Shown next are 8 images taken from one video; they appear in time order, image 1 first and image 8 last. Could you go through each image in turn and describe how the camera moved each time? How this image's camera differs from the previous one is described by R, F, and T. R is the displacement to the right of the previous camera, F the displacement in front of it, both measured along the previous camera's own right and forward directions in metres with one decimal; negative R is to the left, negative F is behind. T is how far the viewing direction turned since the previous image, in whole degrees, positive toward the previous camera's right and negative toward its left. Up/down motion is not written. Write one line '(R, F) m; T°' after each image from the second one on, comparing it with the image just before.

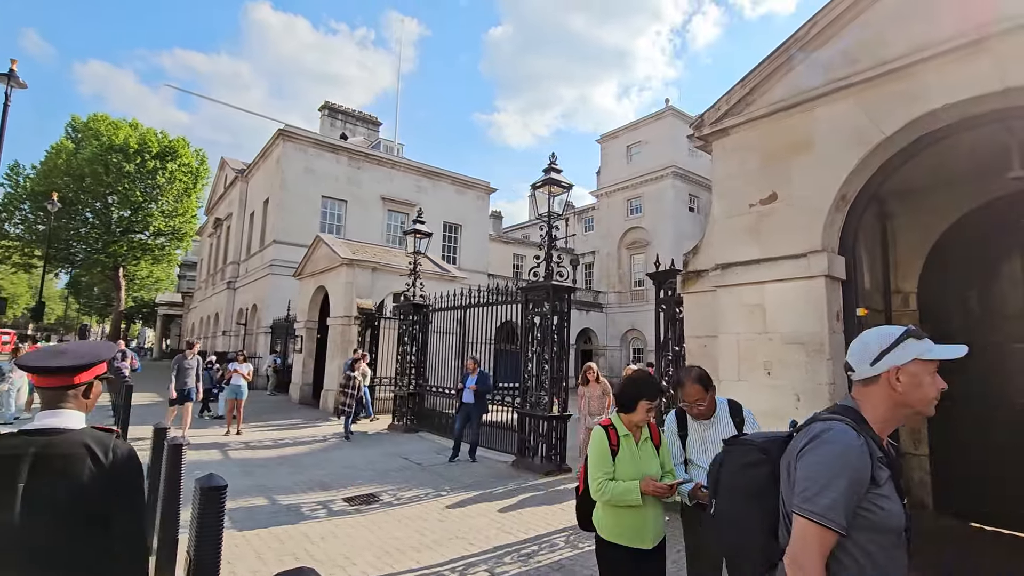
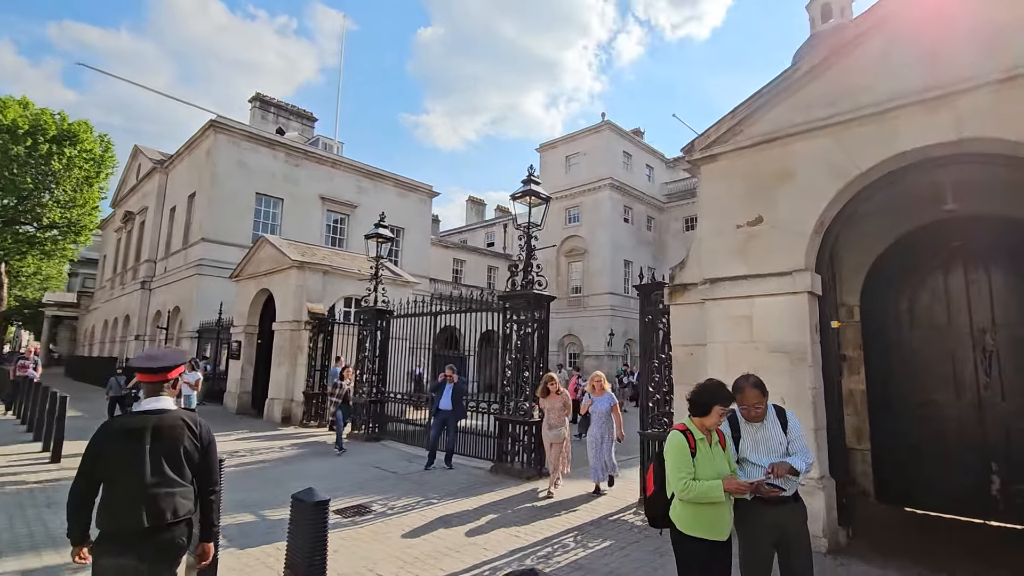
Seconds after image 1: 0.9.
(-0.9, -0.1) m; +8°
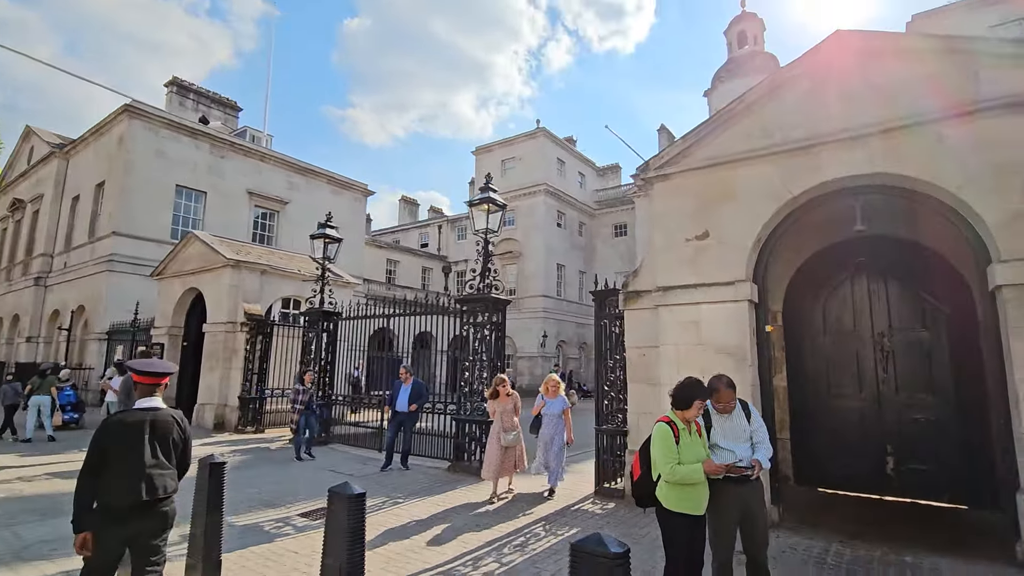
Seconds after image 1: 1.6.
(-0.5, -0.3) m; +8°
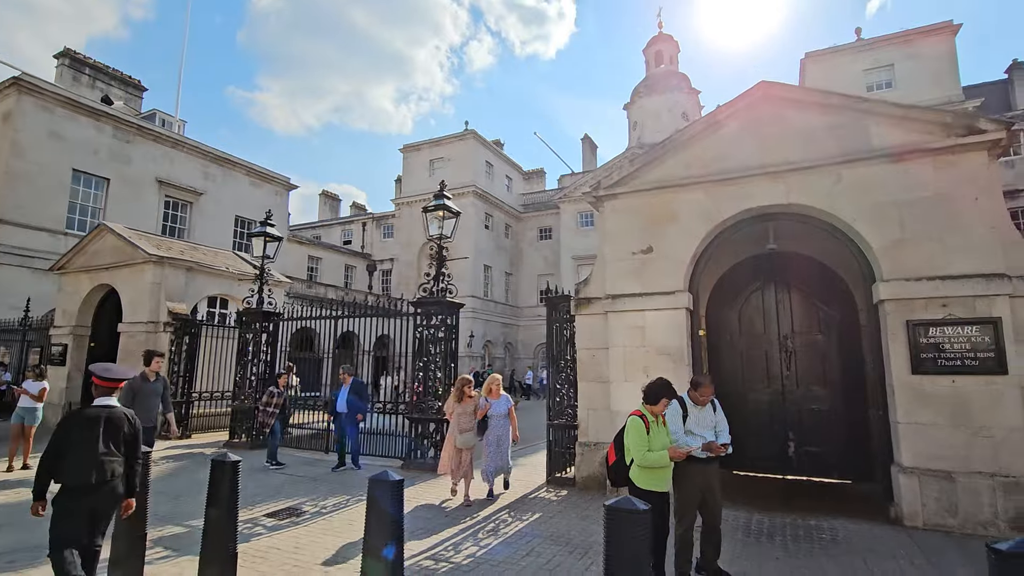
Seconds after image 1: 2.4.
(-0.6, -0.4) m; +9°
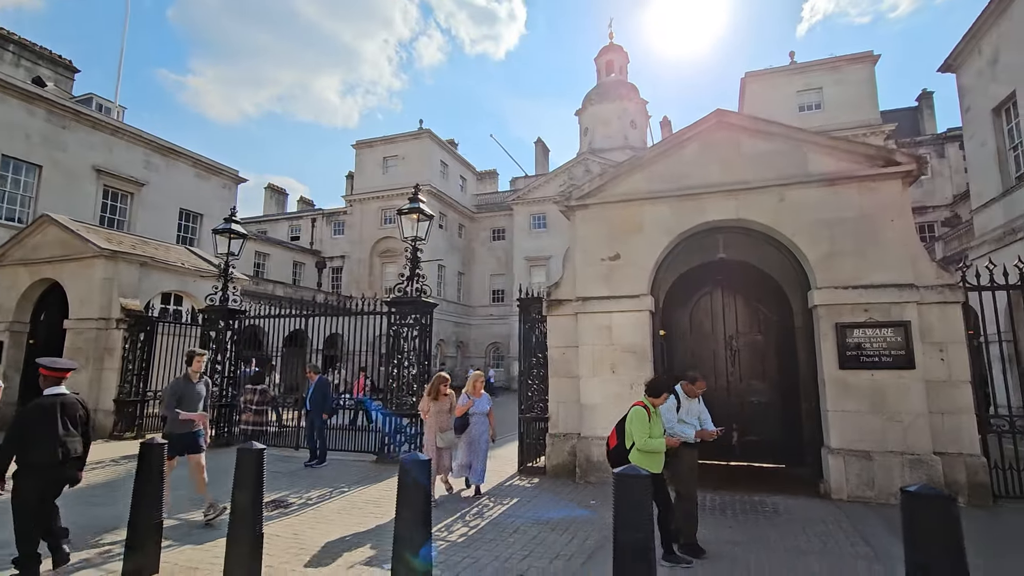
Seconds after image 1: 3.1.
(-0.5, -0.5) m; +6°
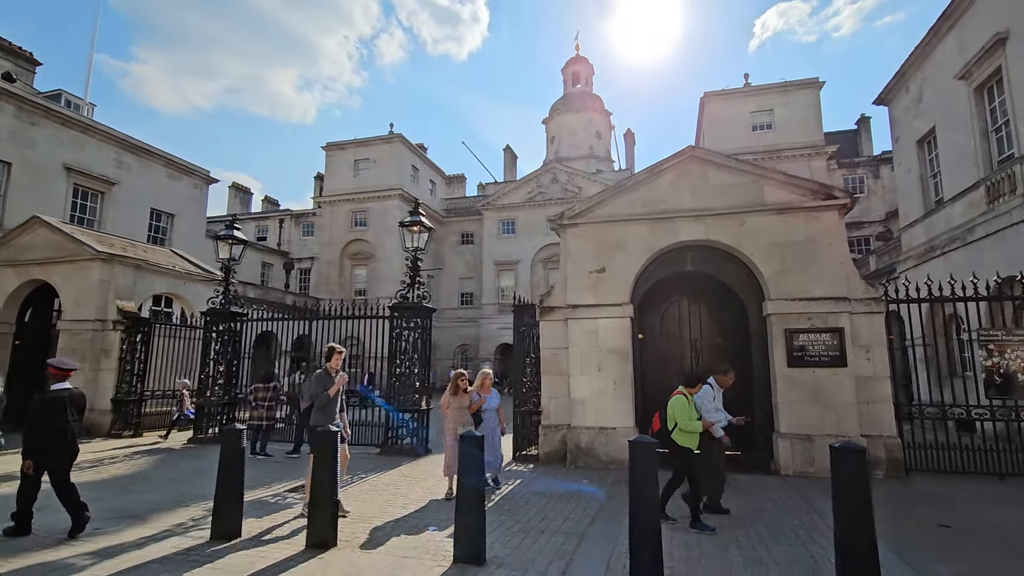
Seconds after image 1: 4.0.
(-0.7, -1.0) m; +4°
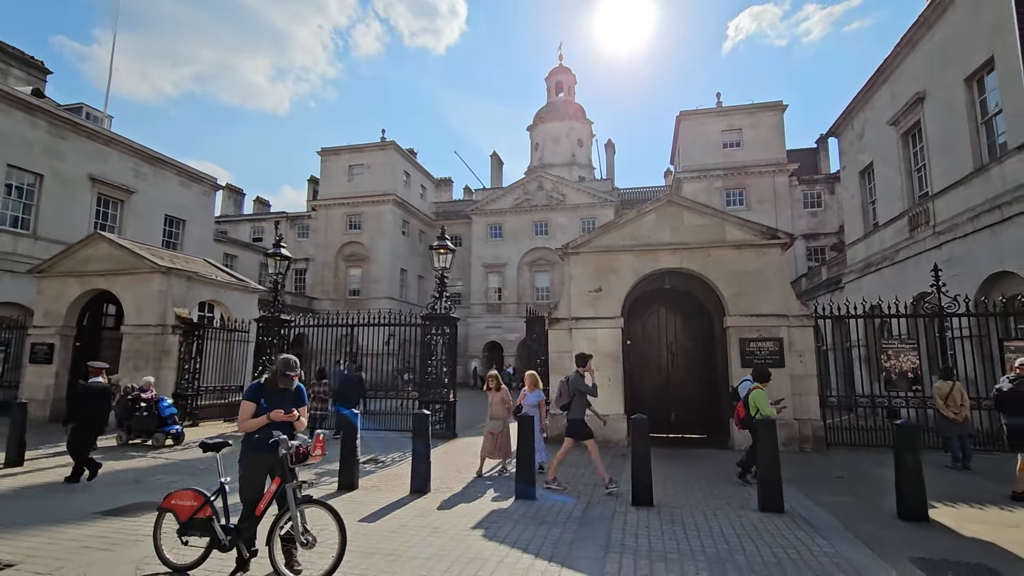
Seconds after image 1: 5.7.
(-0.9, -2.3) m; +3°
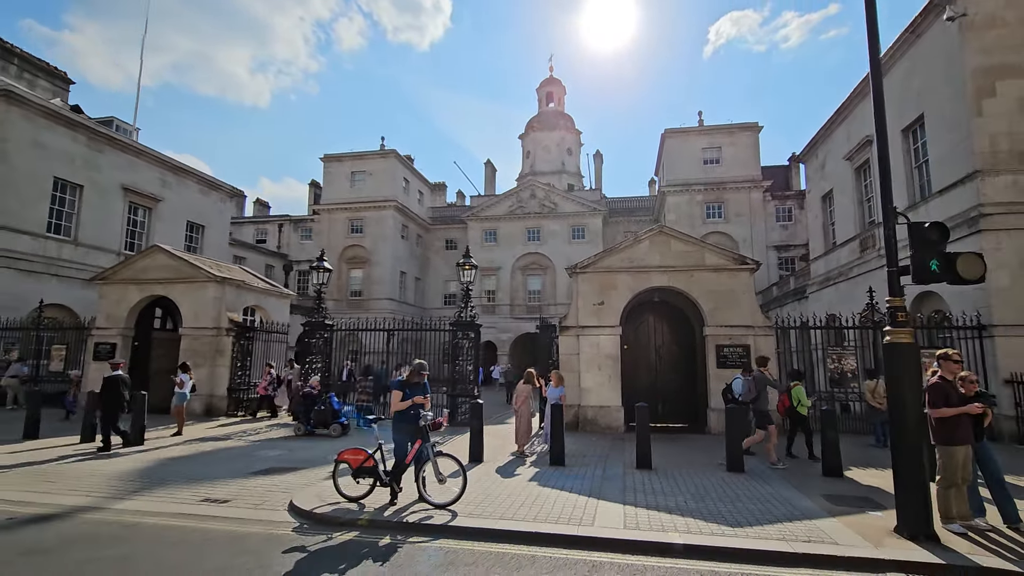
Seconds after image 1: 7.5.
(-1.0, -2.3) m; +2°
